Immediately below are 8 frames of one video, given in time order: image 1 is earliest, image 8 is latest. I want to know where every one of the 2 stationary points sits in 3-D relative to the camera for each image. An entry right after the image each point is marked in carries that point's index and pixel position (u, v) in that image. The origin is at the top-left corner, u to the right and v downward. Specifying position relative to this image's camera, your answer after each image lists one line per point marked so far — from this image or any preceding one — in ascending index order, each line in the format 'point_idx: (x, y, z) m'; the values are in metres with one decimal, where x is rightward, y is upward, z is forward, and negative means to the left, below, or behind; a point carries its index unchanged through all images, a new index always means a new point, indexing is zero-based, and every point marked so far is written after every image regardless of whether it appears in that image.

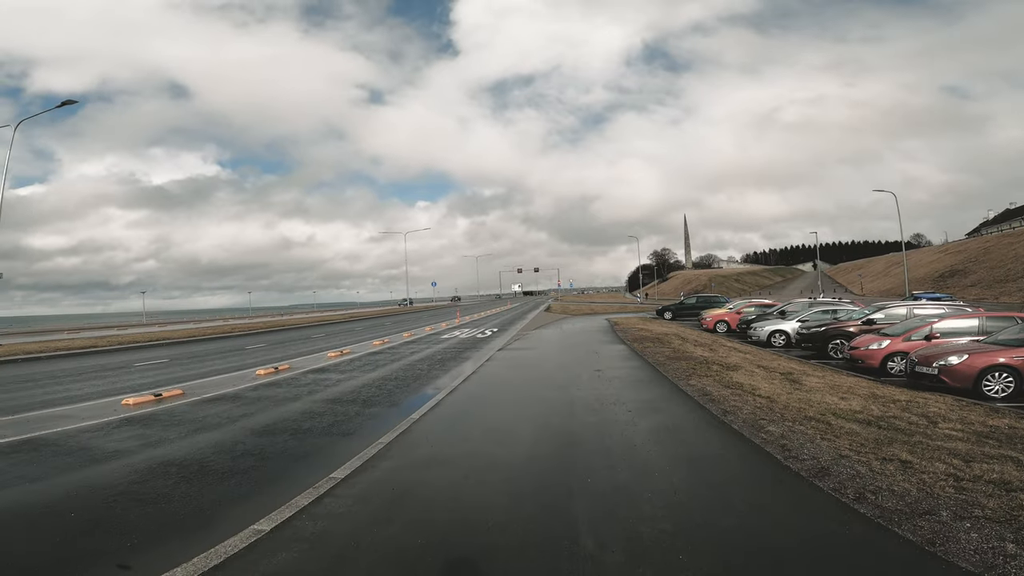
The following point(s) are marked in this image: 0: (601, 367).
0: (+2.0, -1.9, +11.7) m
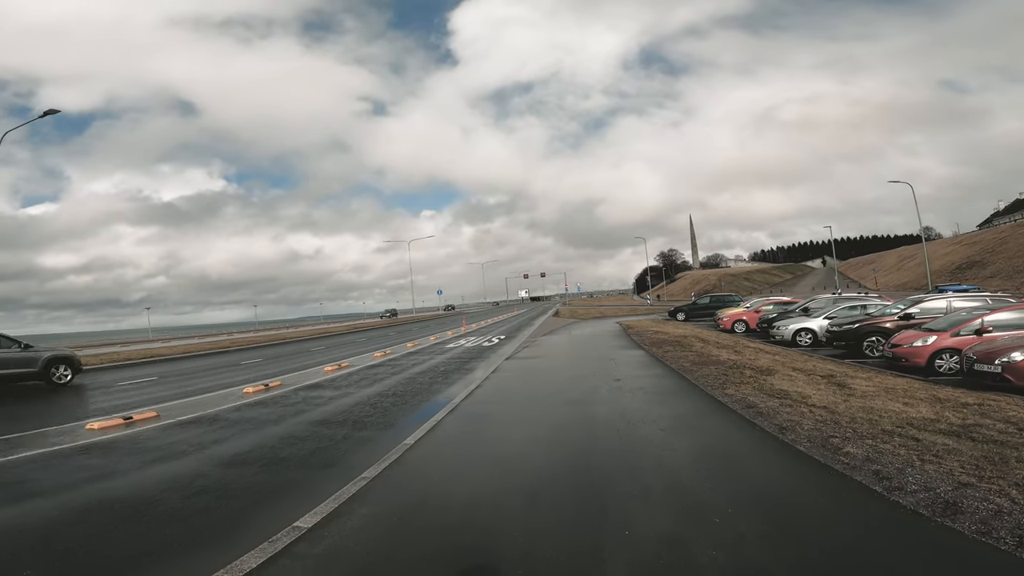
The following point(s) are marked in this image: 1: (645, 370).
0: (+2.2, -1.9, +10.6) m
1: (+2.8, -1.8, +10.8) m
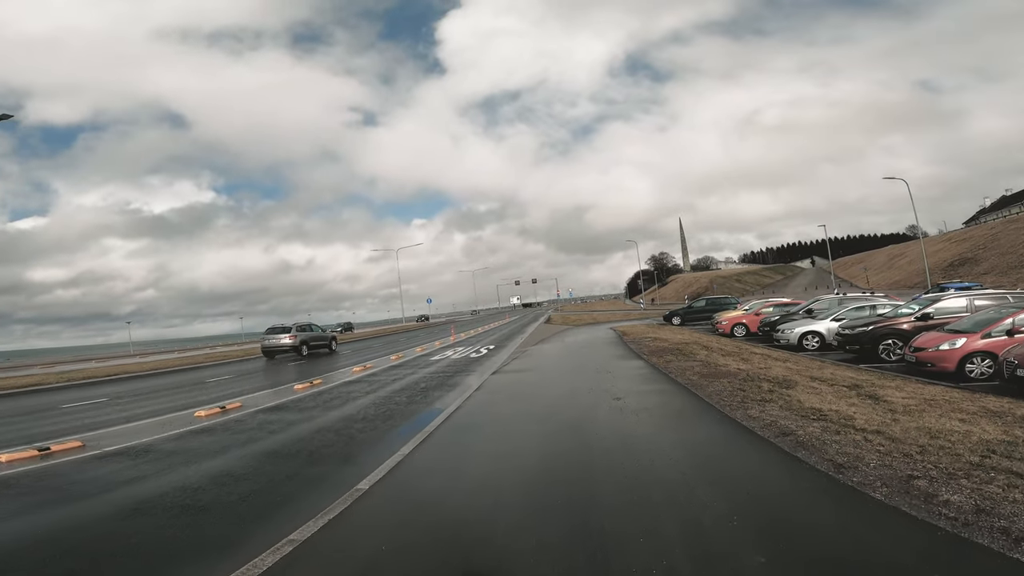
0: (+1.9, -2.0, +9.3) m
1: (+2.5, -1.9, +9.6) m
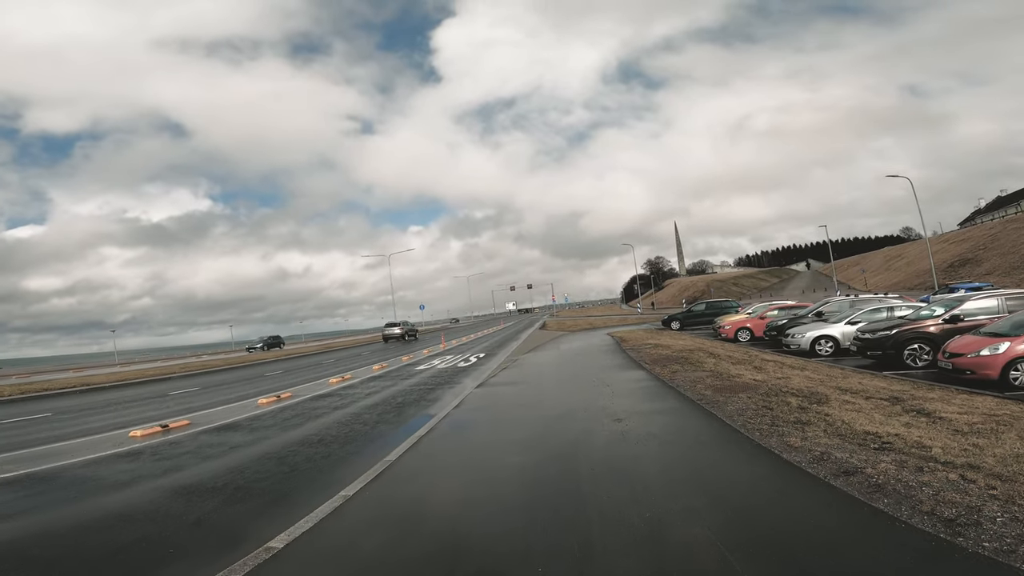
0: (+1.7, -2.0, +8.0) m
1: (+2.2, -1.9, +8.2) m
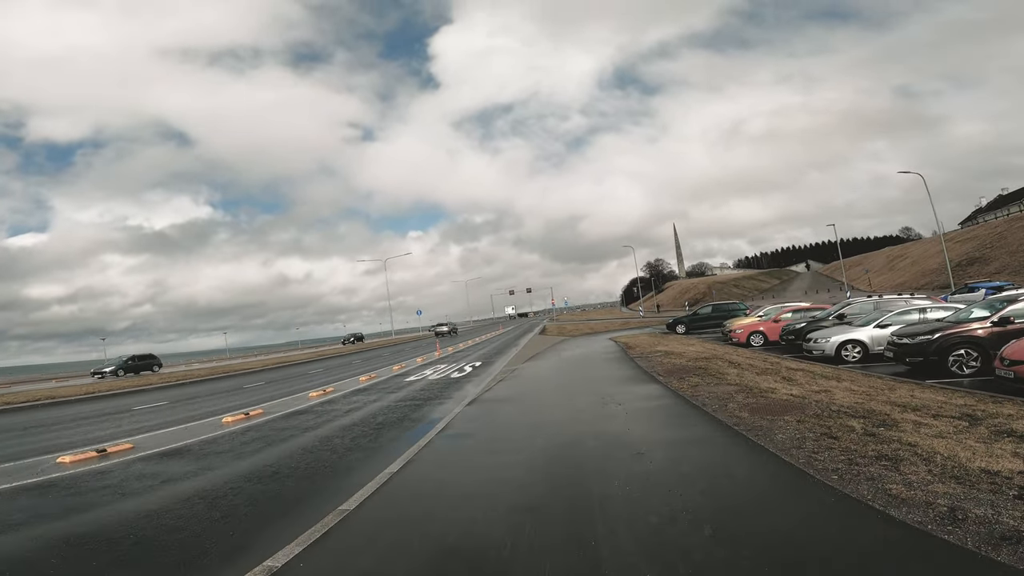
0: (+1.6, -2.0, +6.5) m
1: (+2.1, -1.9, +6.8) m
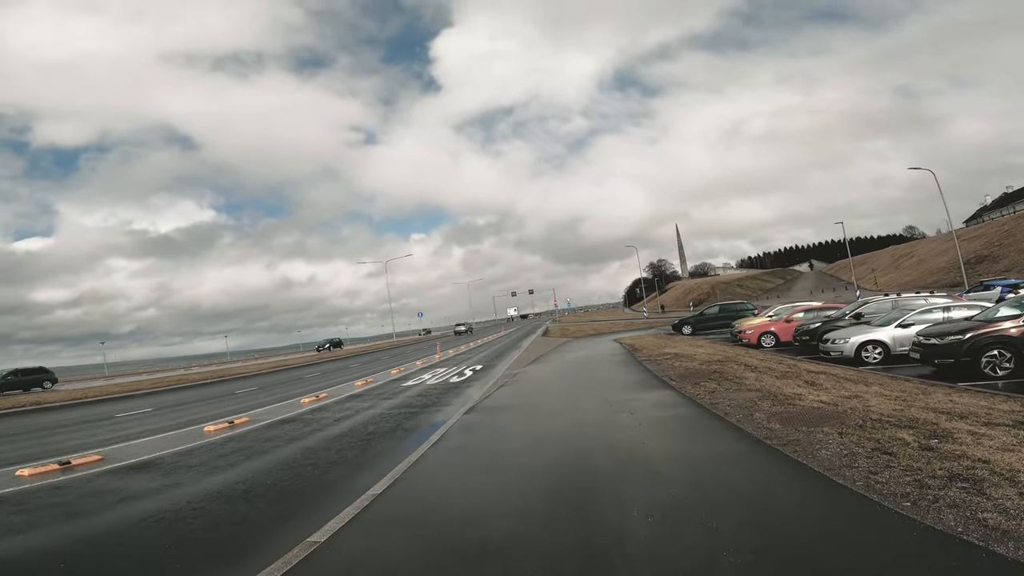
0: (+1.6, -2.0, +5.8) m
1: (+2.2, -1.9, +6.0) m
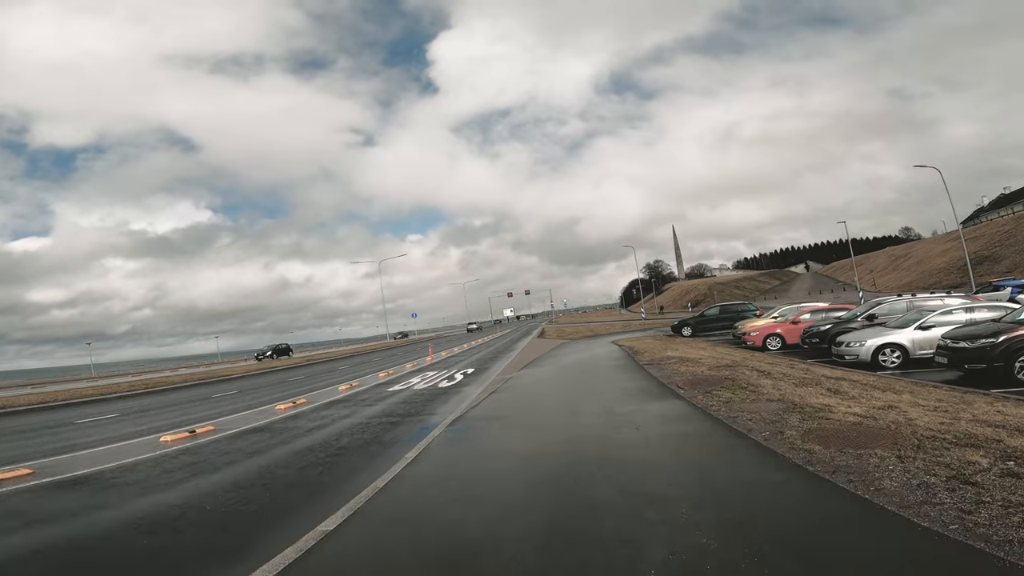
0: (+1.4, -1.9, +4.8) m
1: (+2.0, -1.8, +5.0) m
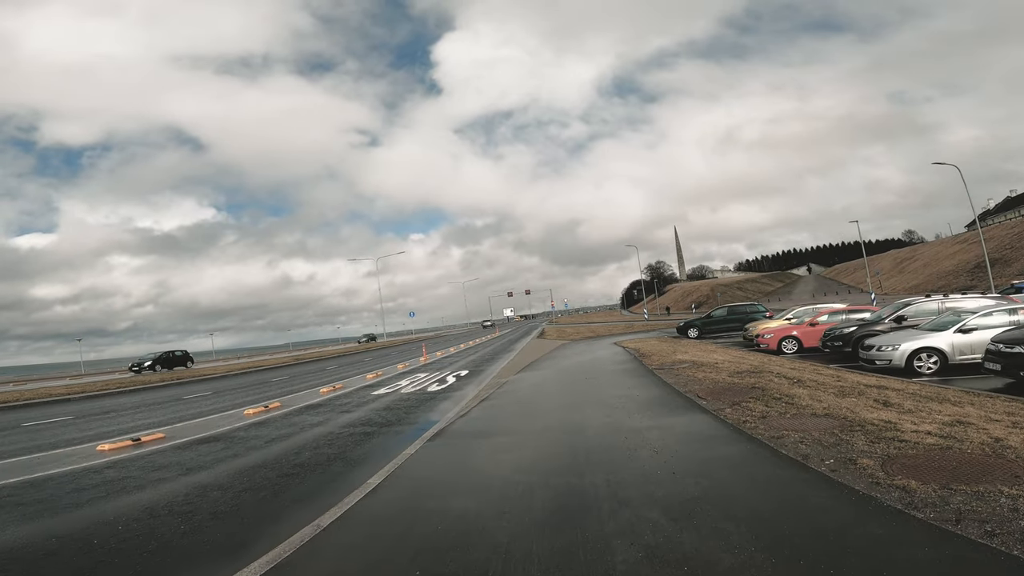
0: (+1.3, -1.8, +3.5) m
1: (+1.9, -1.7, +3.7) m
